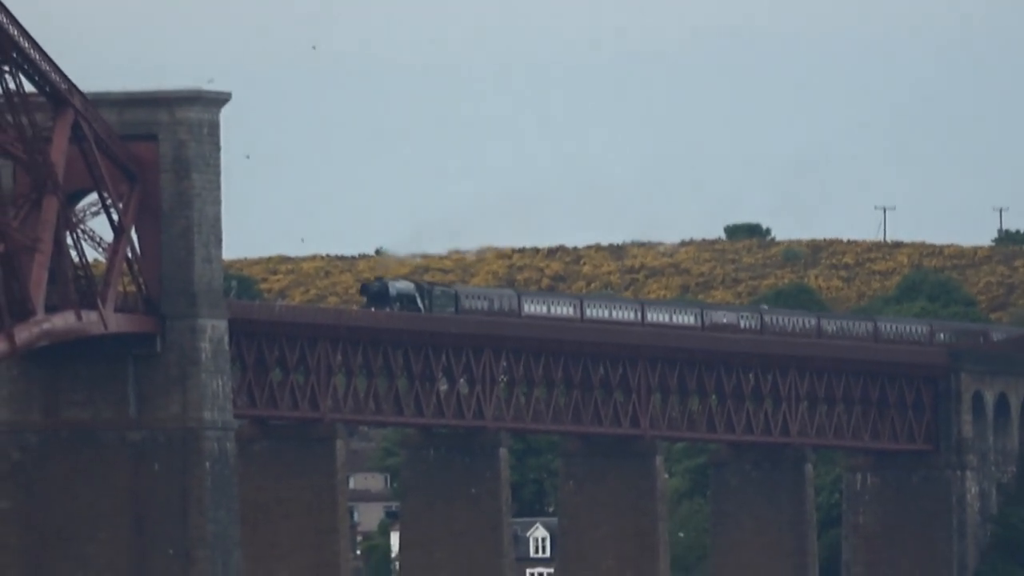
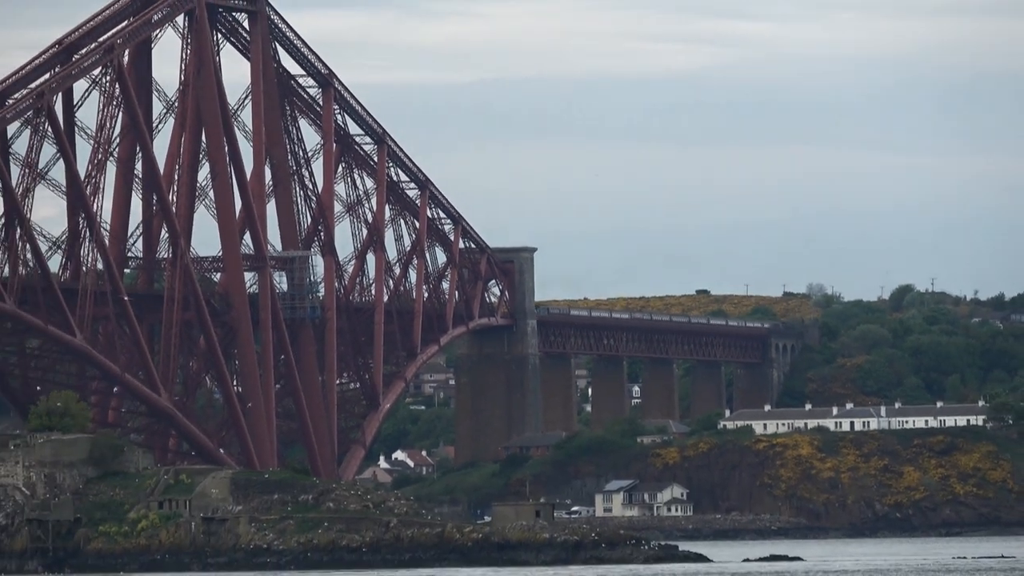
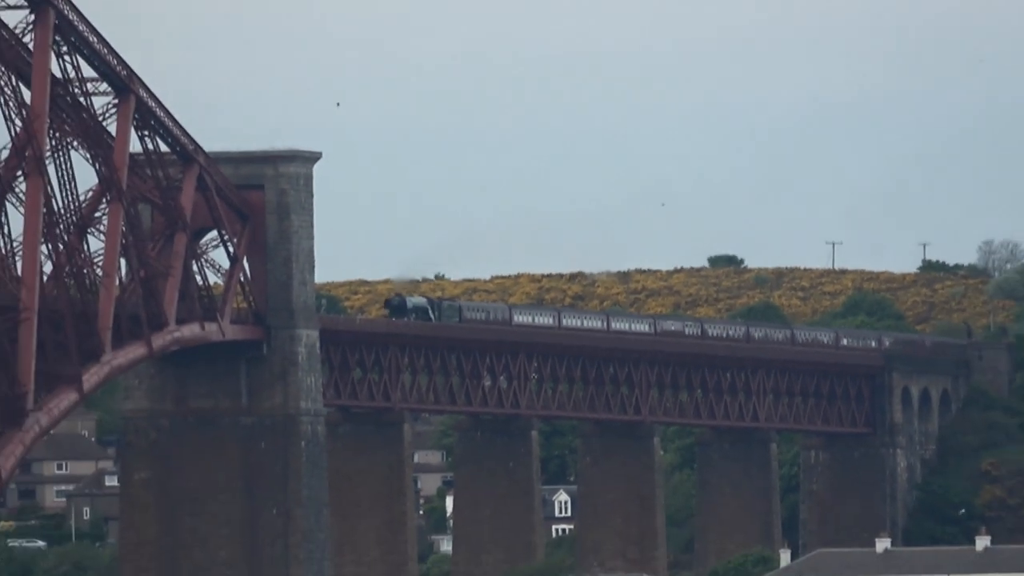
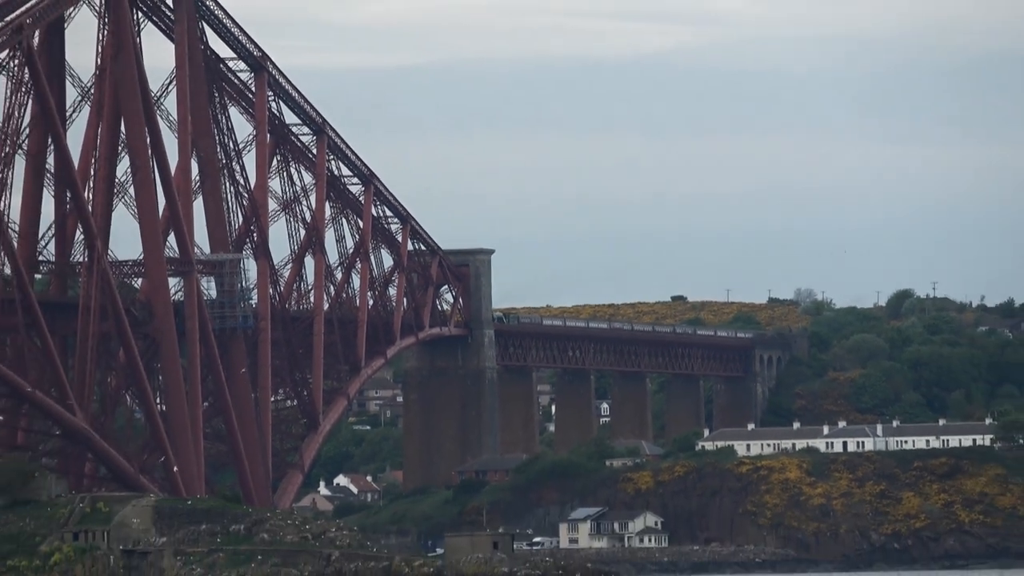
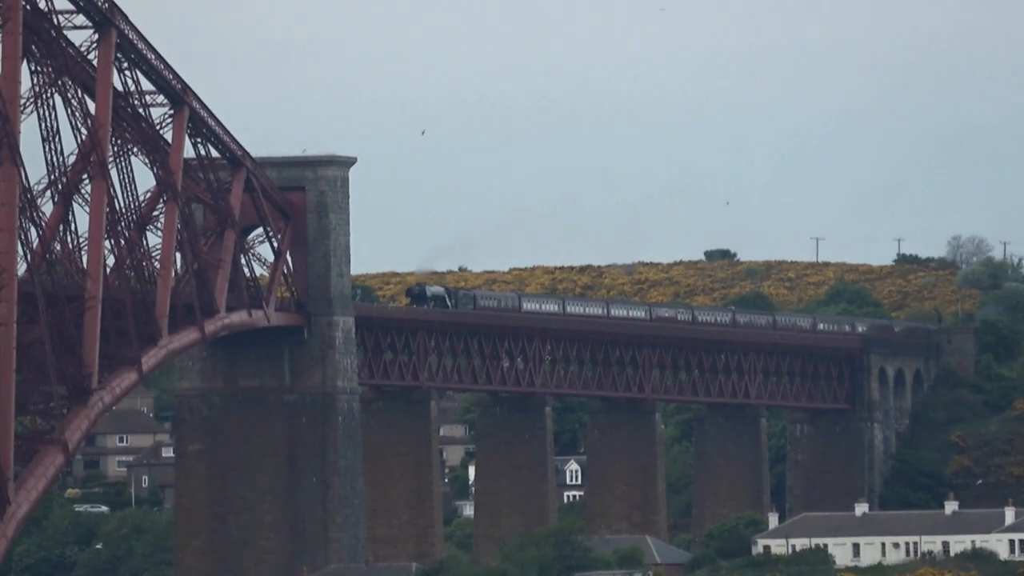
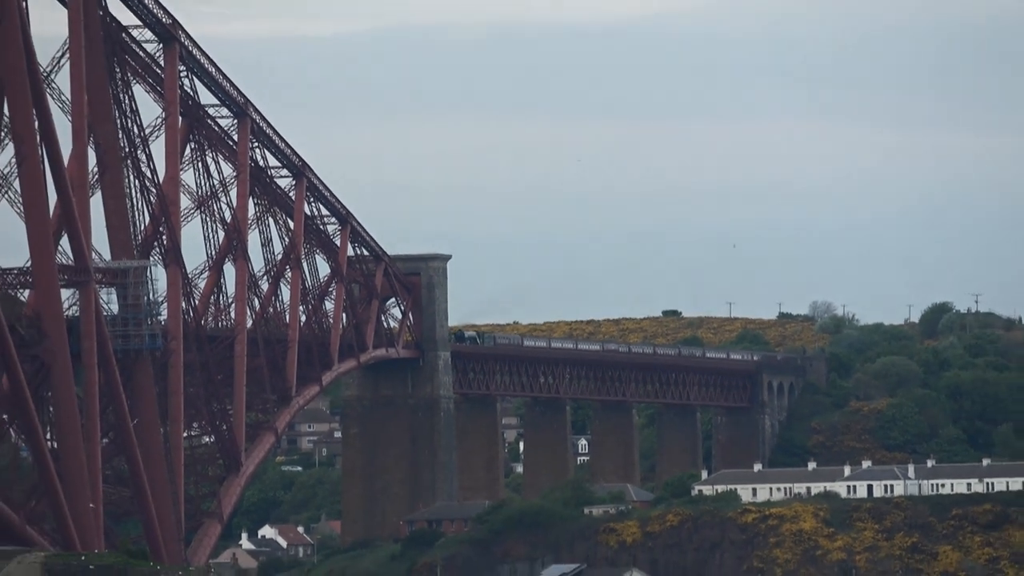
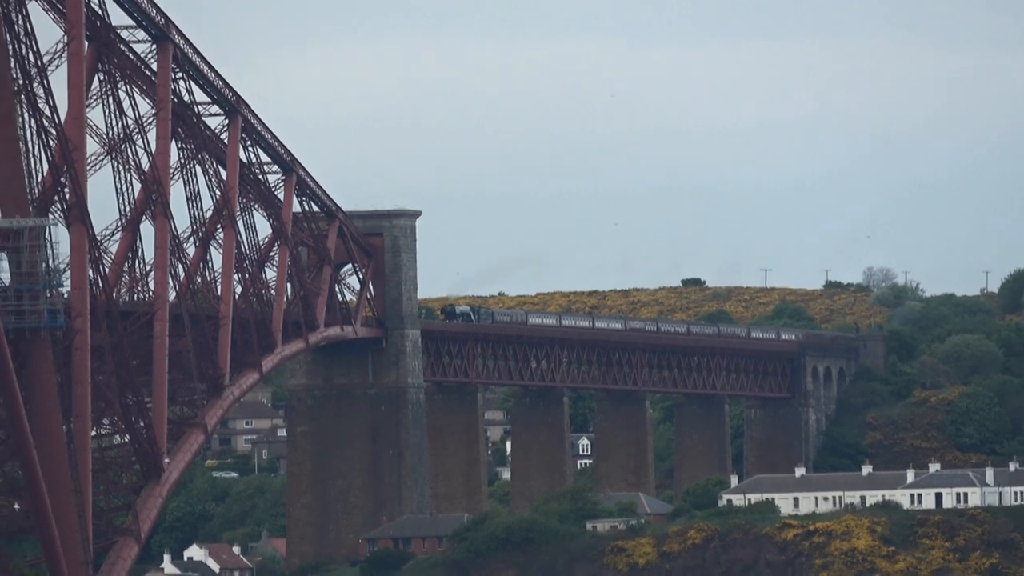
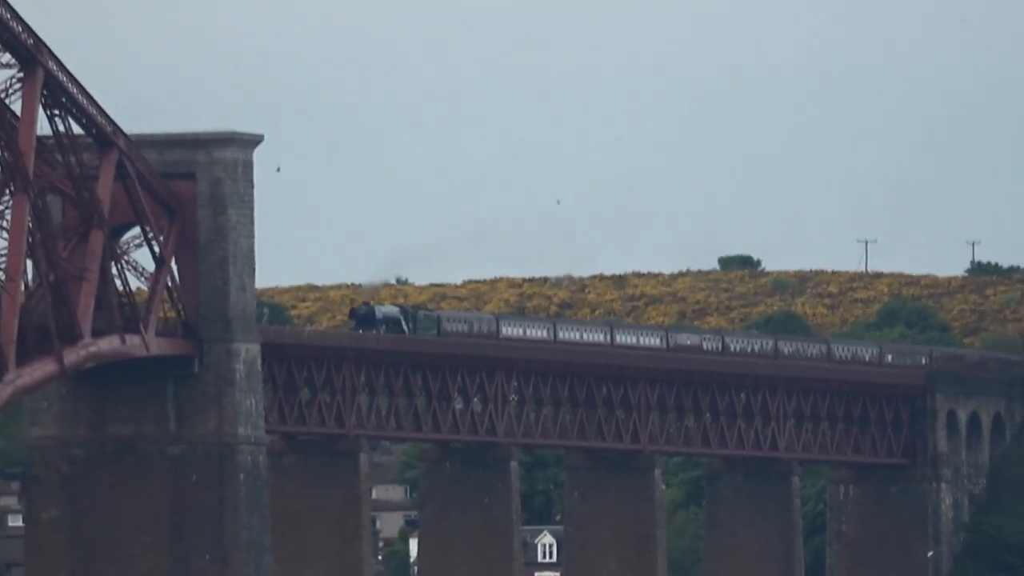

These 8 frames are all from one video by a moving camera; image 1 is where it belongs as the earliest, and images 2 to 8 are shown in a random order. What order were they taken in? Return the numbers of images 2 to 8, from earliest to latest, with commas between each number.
8, 3, 5, 7, 6, 4, 2
